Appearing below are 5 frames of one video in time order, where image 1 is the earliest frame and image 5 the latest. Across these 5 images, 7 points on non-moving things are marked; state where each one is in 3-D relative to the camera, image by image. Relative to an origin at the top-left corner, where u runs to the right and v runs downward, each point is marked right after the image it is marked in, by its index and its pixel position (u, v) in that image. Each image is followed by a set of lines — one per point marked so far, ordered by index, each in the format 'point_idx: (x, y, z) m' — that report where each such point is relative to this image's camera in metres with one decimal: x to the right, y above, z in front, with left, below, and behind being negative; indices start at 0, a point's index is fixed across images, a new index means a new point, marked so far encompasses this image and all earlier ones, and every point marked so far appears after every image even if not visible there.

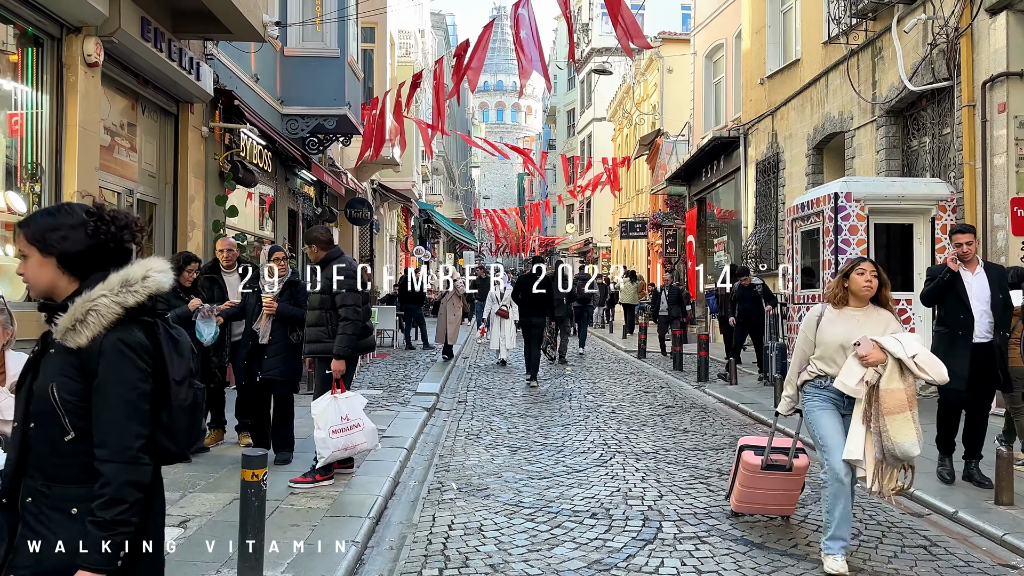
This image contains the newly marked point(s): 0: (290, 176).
0: (-4.4, +2.2, +15.5) m
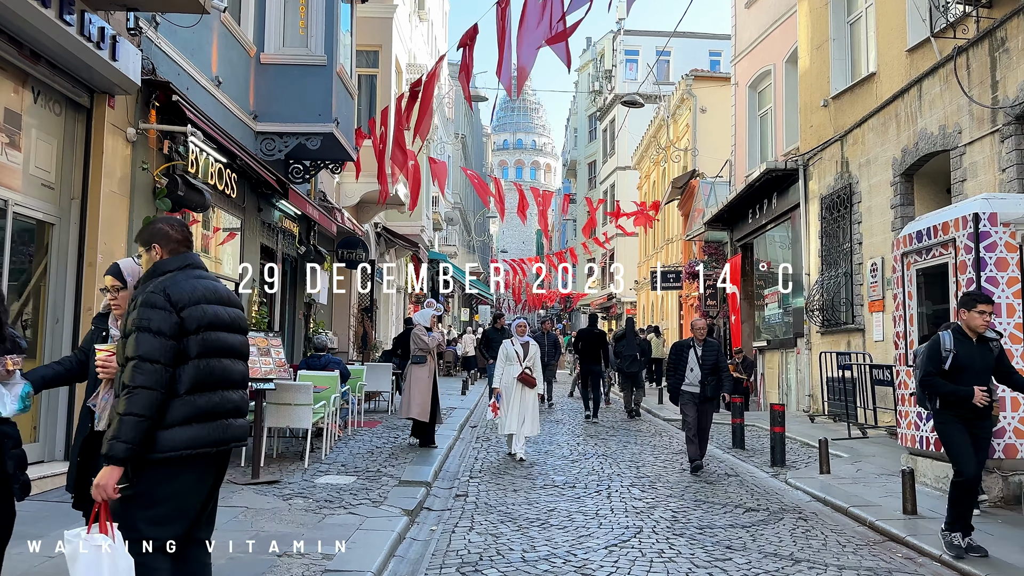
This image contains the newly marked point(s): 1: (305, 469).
0: (-4.0, +1.3, +13.0) m
1: (-2.3, -2.0, +8.7) m
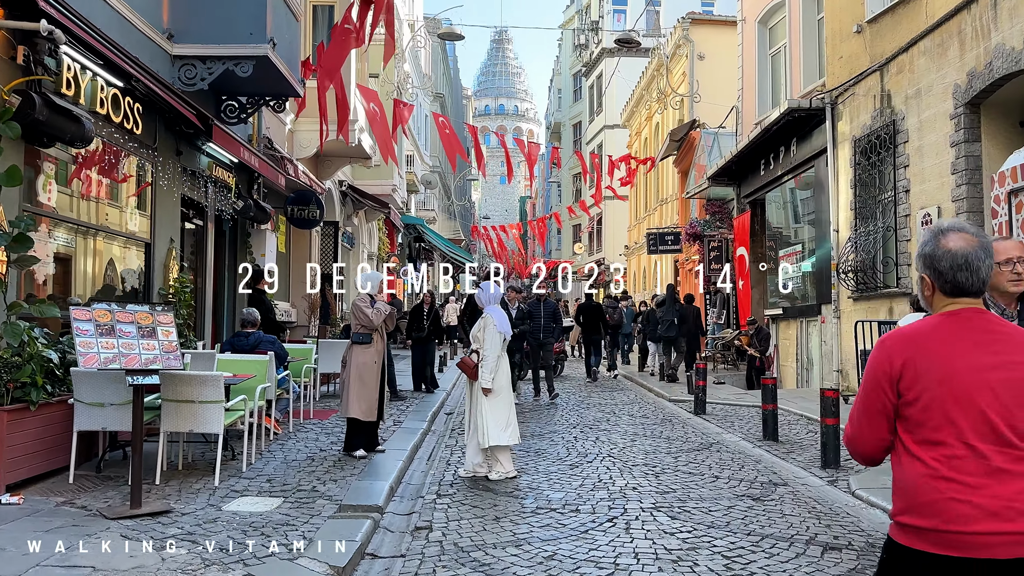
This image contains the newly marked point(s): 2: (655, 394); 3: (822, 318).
0: (-4.3, +1.8, +10.6) m
1: (-2.4, -1.6, +6.5) m
2: (+2.5, -1.8, +13.7) m
3: (+5.5, -0.5, +14.1) m
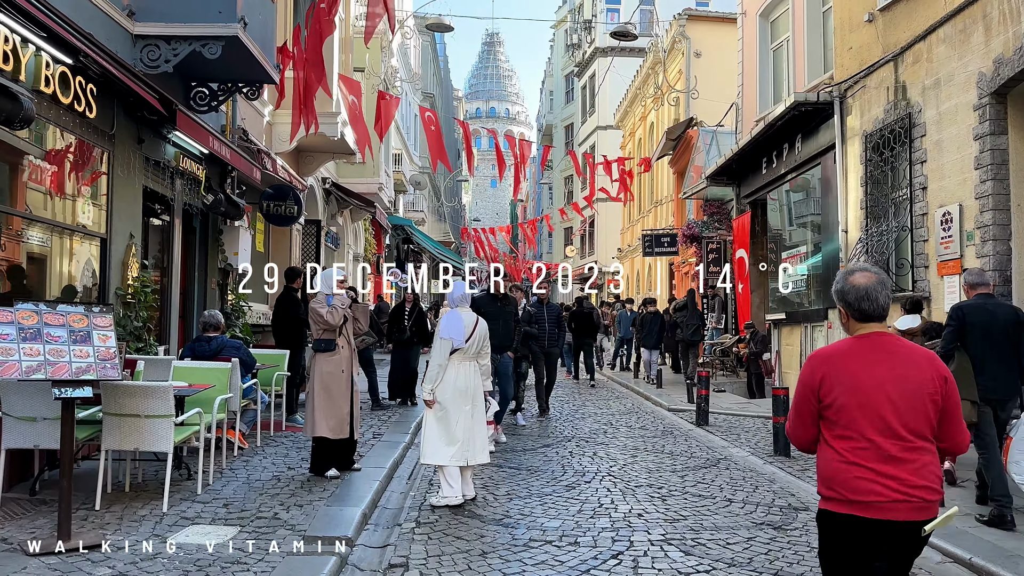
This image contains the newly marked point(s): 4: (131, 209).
0: (-4.4, +1.8, +9.8) m
1: (-2.5, -1.6, +5.6) m
2: (+2.3, -1.9, +12.9) m
3: (+5.4, -0.6, +13.4) m
4: (-4.5, +0.9, +9.3) m
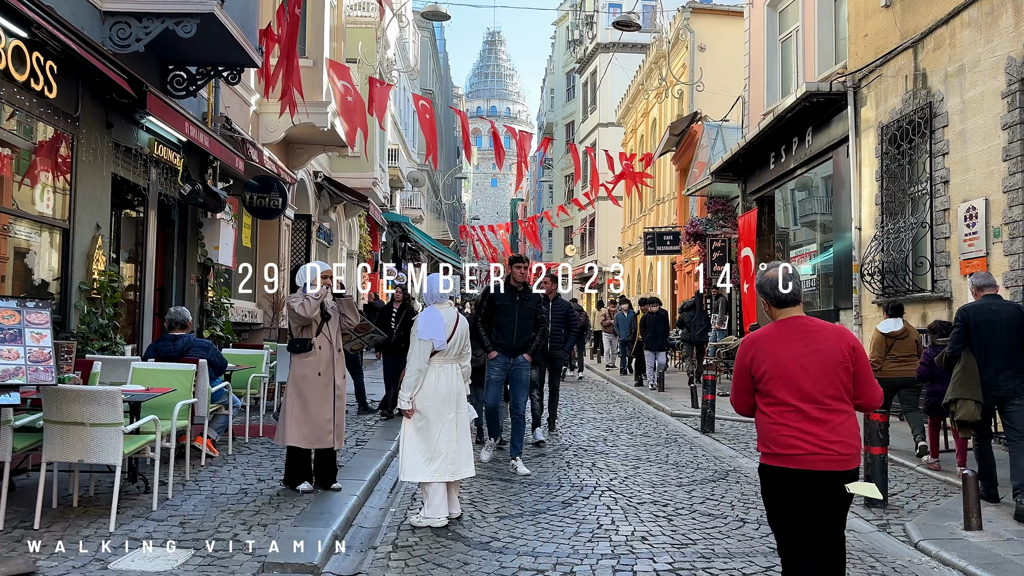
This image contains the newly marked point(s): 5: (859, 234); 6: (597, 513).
0: (-4.5, +1.9, +9.2) m
1: (-2.6, -1.6, +5.0) m
2: (+2.2, -1.9, +12.3) m
3: (+5.3, -0.6, +12.7) m
4: (-4.5, +1.0, +8.7) m
5: (+5.4, +0.8, +12.2) m
6: (+0.7, -1.7, +5.9) m
